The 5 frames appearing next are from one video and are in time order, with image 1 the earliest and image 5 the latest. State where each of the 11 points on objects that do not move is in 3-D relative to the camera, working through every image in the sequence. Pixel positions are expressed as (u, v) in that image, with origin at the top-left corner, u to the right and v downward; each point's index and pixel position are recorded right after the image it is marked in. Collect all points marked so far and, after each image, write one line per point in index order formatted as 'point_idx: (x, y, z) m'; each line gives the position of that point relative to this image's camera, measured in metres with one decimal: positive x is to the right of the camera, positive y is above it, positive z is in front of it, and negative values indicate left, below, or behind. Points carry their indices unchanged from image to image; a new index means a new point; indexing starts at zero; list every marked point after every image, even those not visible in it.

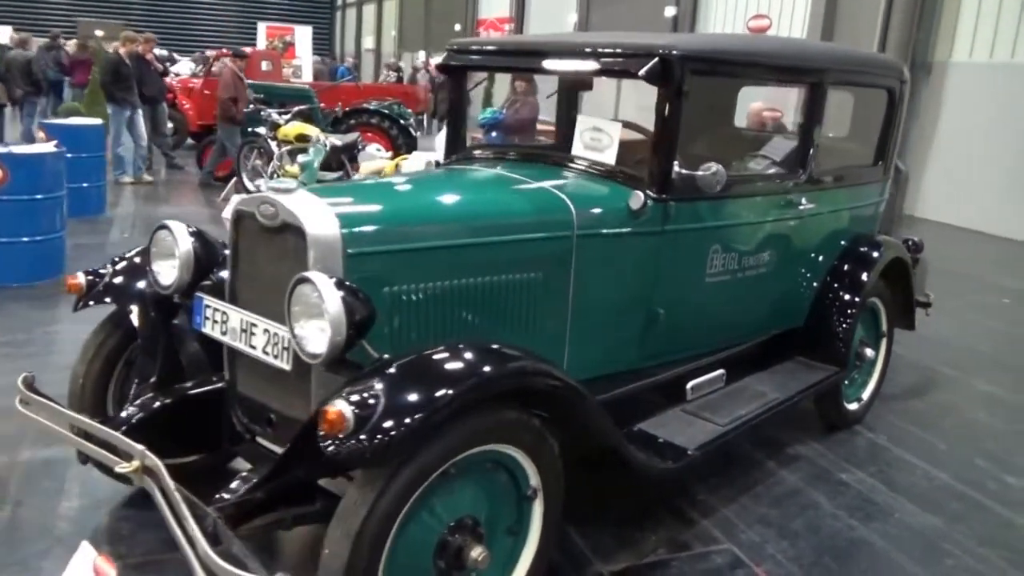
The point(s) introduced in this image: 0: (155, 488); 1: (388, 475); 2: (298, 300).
0: (-0.8, -0.5, +2.0) m
1: (-0.2, -0.4, +1.7) m
2: (-0.5, 0.0, +1.9) m
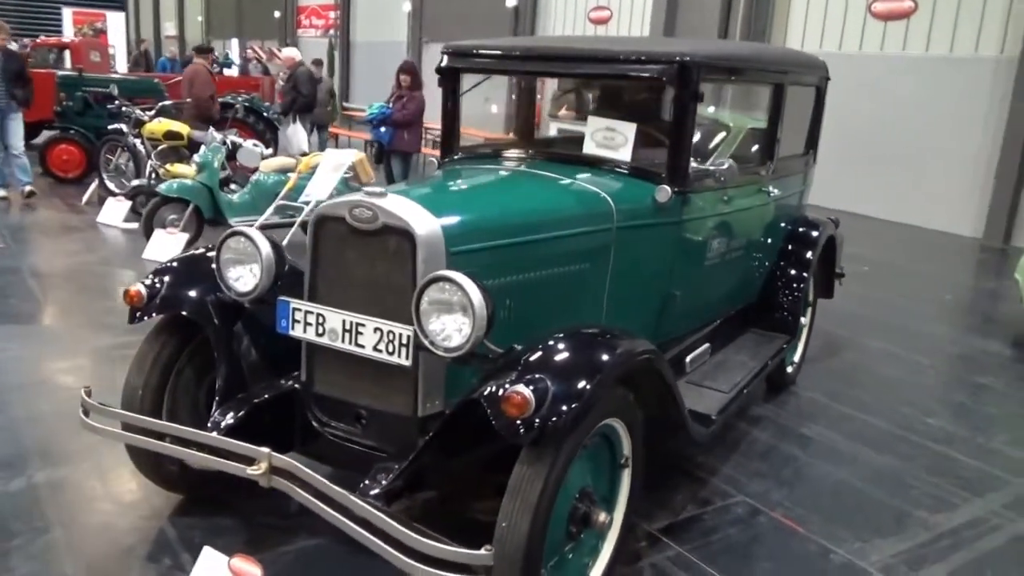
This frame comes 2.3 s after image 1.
0: (-0.5, -0.5, +2.1) m
1: (+0.1, -0.4, +1.9) m
2: (-0.2, 0.0, +2.1) m
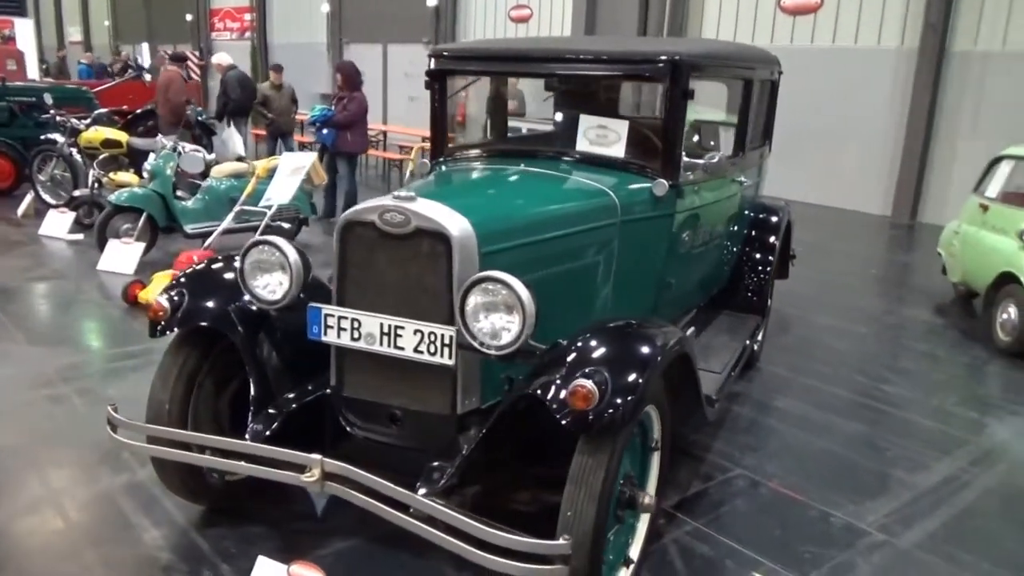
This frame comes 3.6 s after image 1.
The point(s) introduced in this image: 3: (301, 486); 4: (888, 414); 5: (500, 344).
0: (-0.4, -0.5, +2.1) m
1: (+0.2, -0.4, +2.0) m
2: (-0.1, 0.0, +2.1) m
3: (-0.5, -0.5, +2.1) m
4: (+1.8, -0.6, +3.9) m
5: (0.0, -0.1, +2.1) m
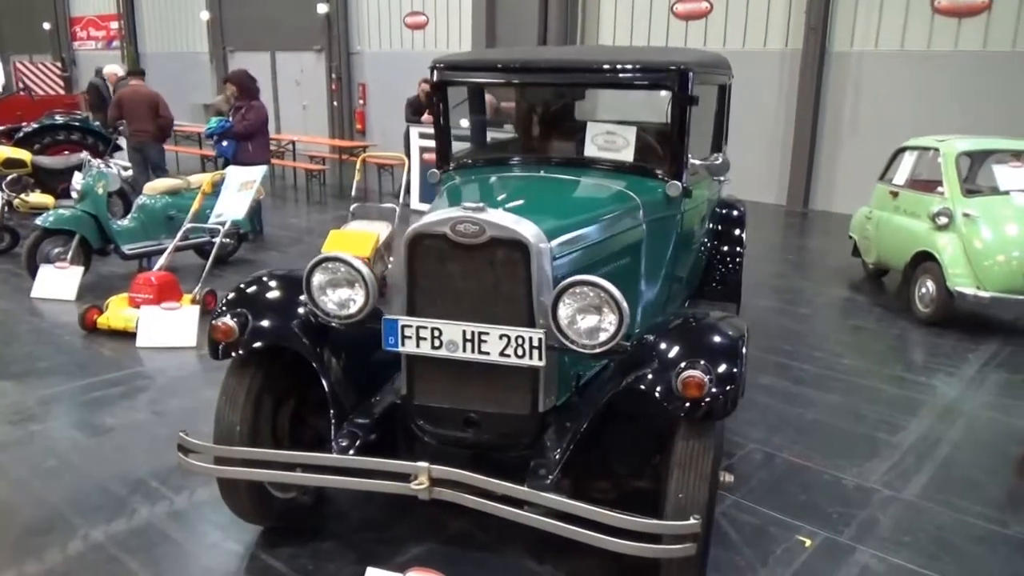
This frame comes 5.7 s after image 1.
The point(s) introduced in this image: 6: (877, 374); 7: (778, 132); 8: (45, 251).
0: (-0.1, -0.5, +2.2) m
1: (+0.5, -0.4, +2.2) m
2: (+0.2, 0.0, +2.3) m
3: (-0.3, -0.5, +2.2) m
4: (+1.7, -0.5, +4.3) m
5: (+0.2, -0.1, +2.3) m
6: (+1.9, -0.5, +4.5) m
7: (+3.2, +1.8, +9.9) m
8: (-3.1, +0.2, +5.6) m
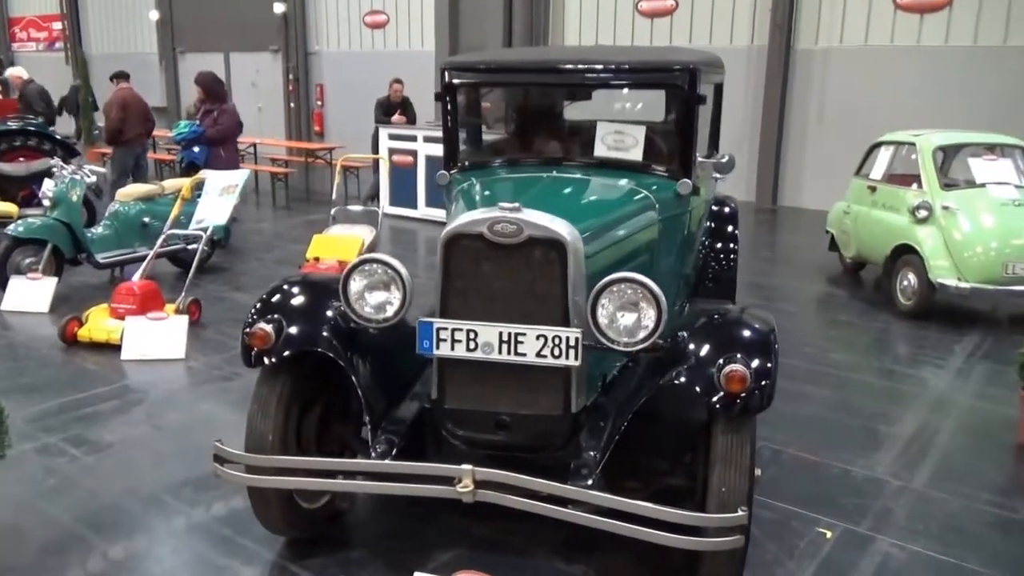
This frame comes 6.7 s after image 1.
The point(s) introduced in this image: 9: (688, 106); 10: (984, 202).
0: (0.0, -0.5, +2.2) m
1: (+0.6, -0.4, +2.2) m
2: (+0.3, 0.0, +2.3) m
3: (-0.1, -0.5, +2.1) m
4: (+1.7, -0.5, +4.4) m
5: (+0.3, -0.1, +2.3) m
6: (+1.9, -0.4, +4.6) m
7: (+2.8, +1.9, +10.1) m
8: (-3.2, +0.2, +5.4) m
9: (+0.6, +0.7, +3.3) m
10: (+3.1, +0.6, +5.5) m
